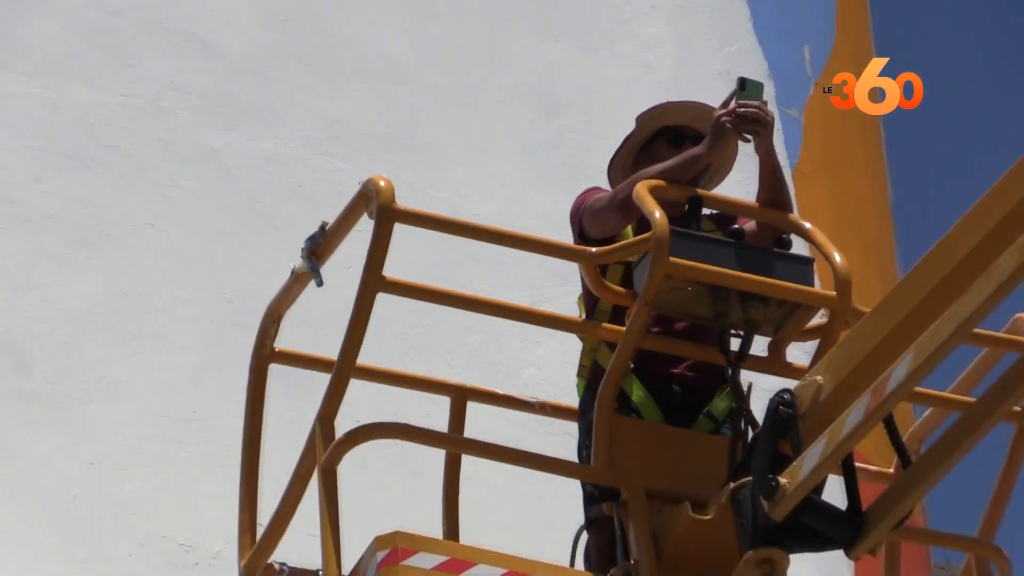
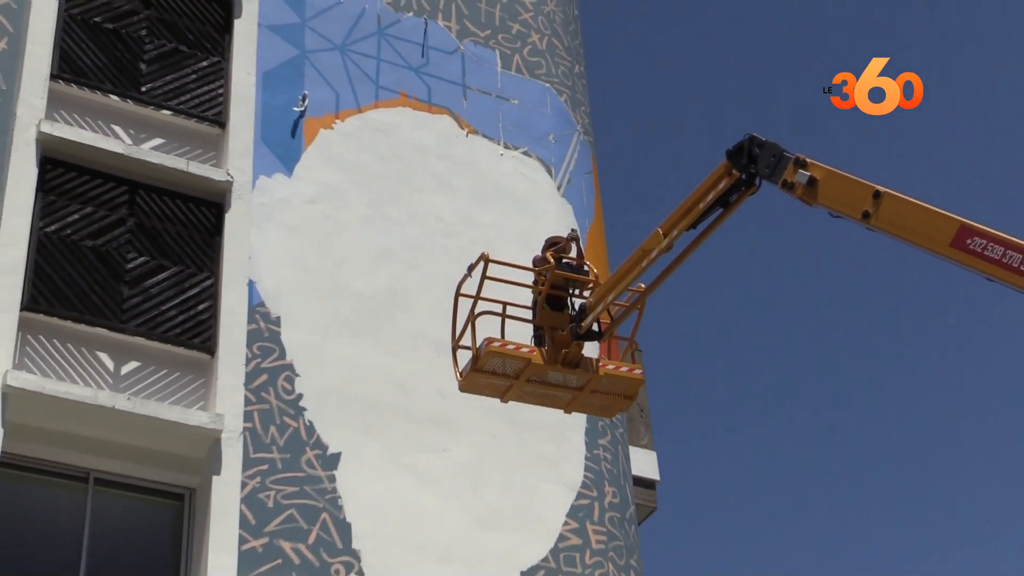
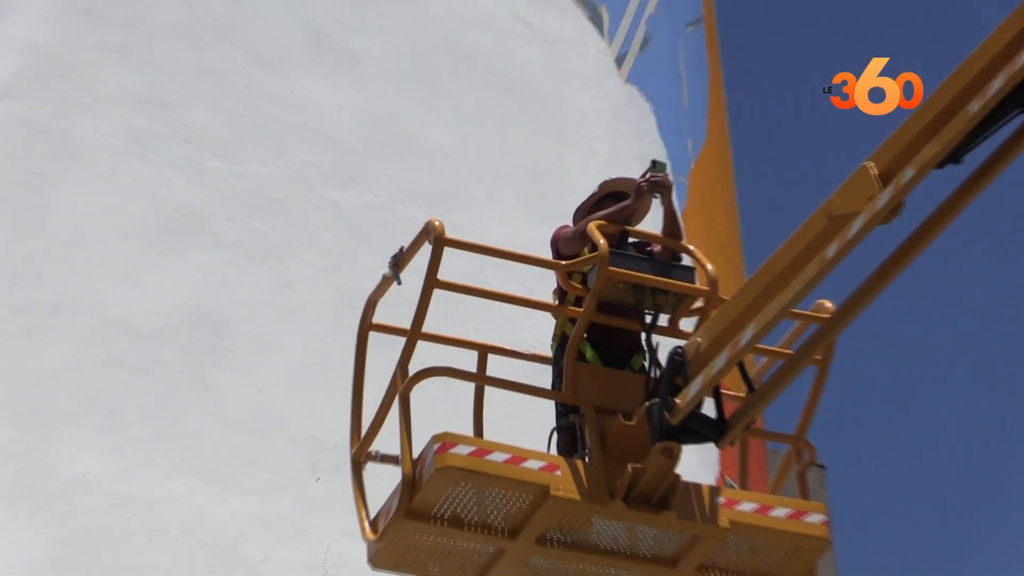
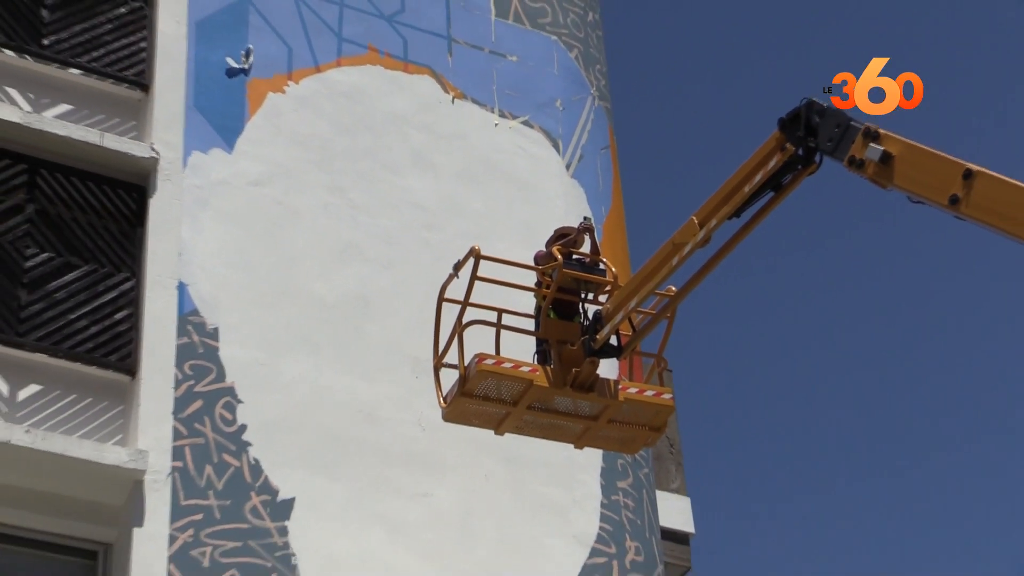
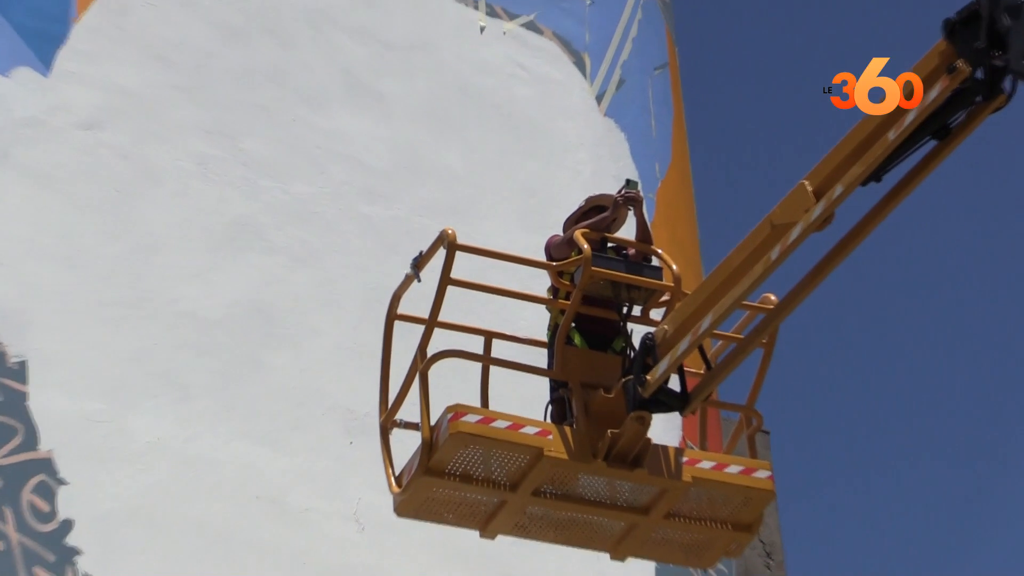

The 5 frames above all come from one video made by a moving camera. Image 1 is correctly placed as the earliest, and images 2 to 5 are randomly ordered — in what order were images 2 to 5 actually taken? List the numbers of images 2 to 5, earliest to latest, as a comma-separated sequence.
3, 5, 4, 2
